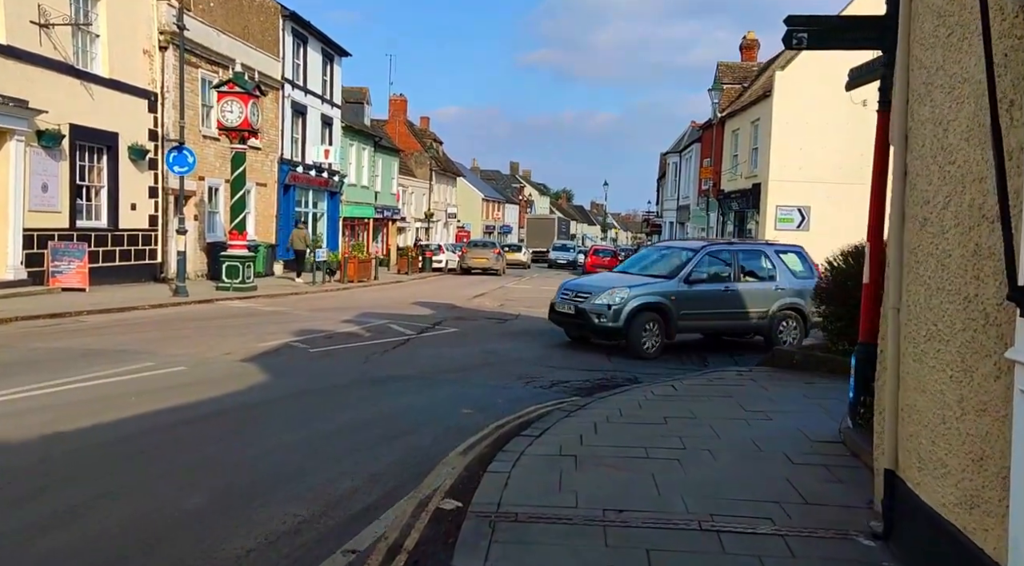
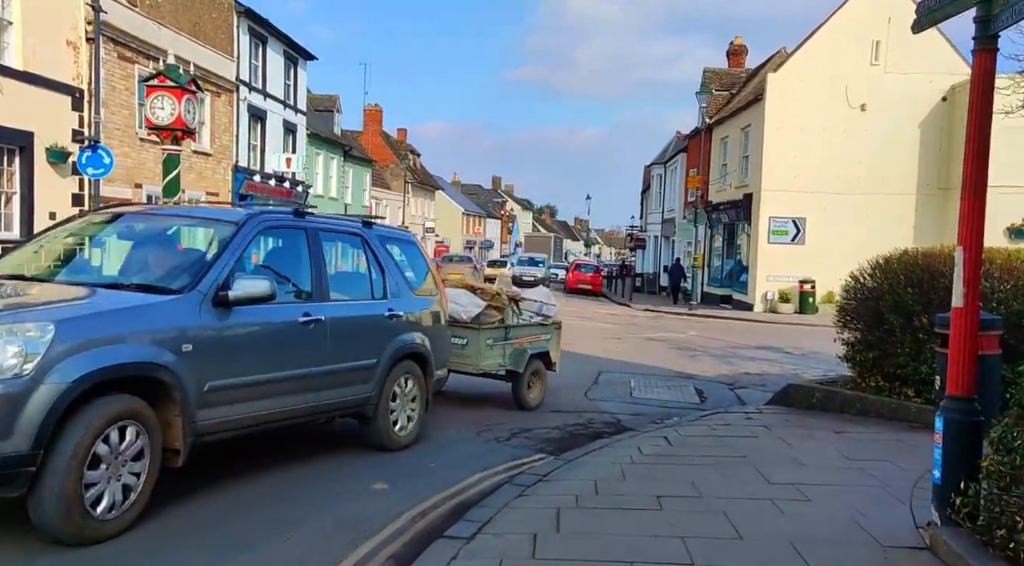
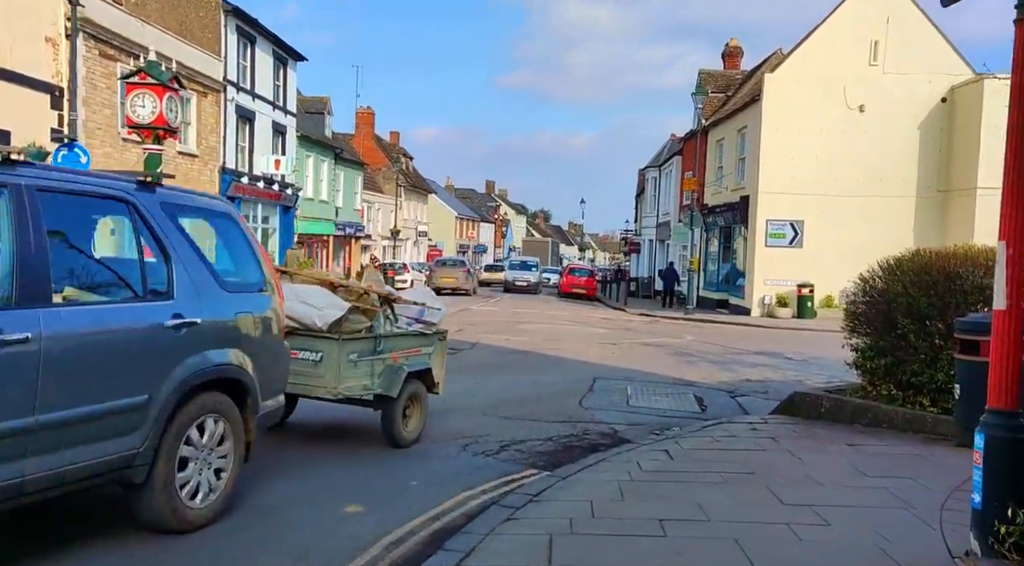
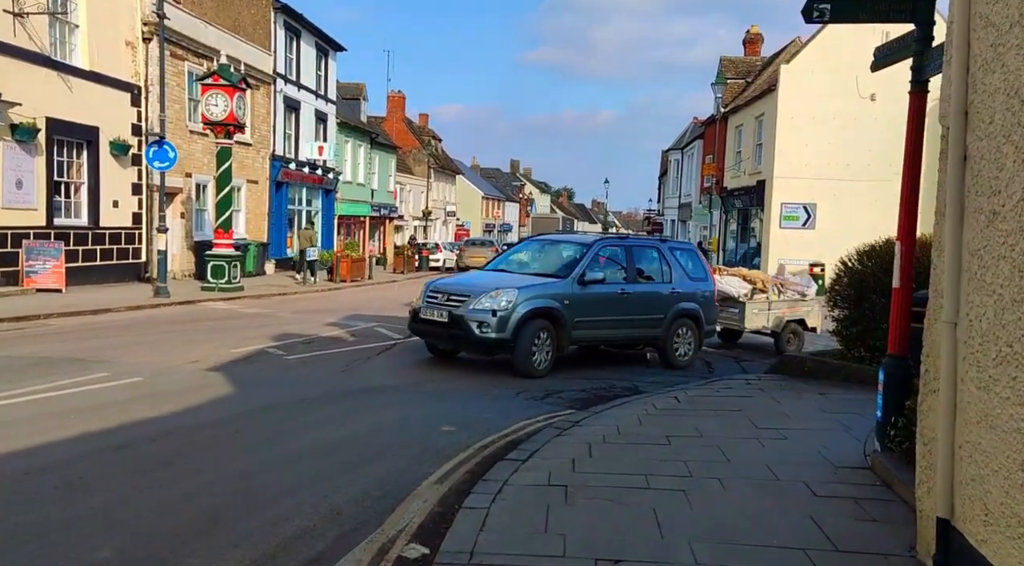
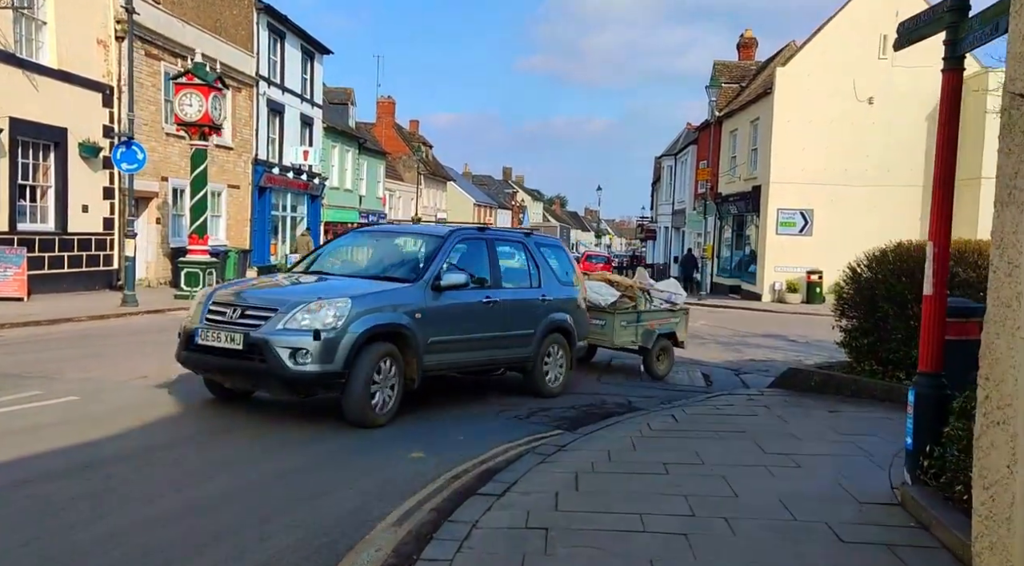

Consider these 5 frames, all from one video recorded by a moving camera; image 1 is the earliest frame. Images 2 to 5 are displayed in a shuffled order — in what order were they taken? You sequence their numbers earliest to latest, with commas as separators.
4, 5, 2, 3
